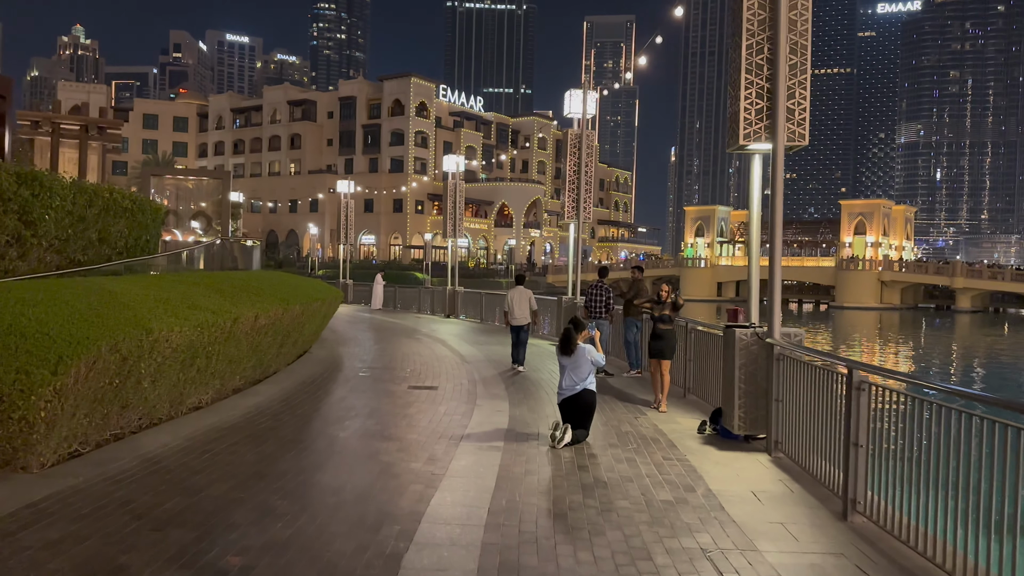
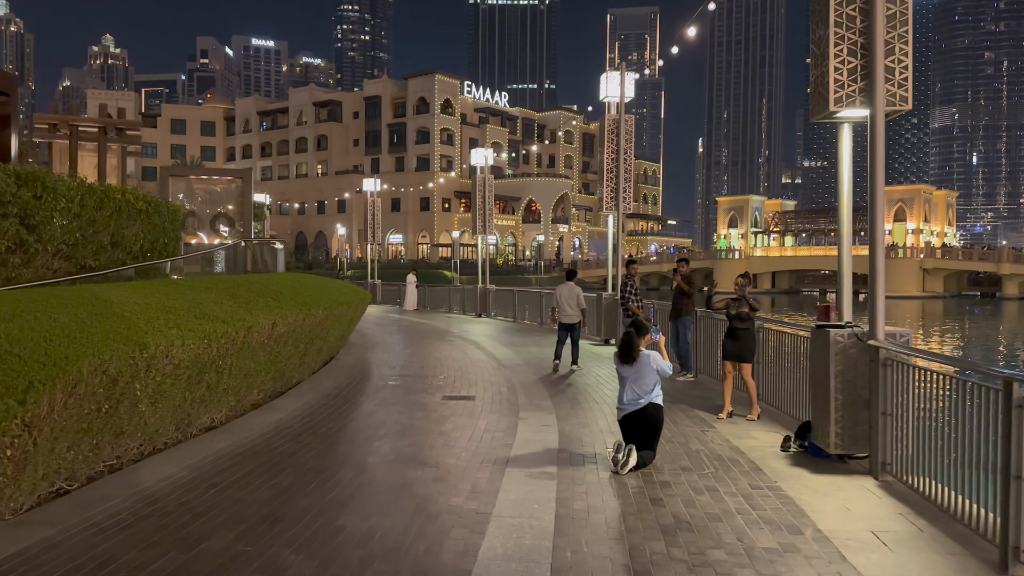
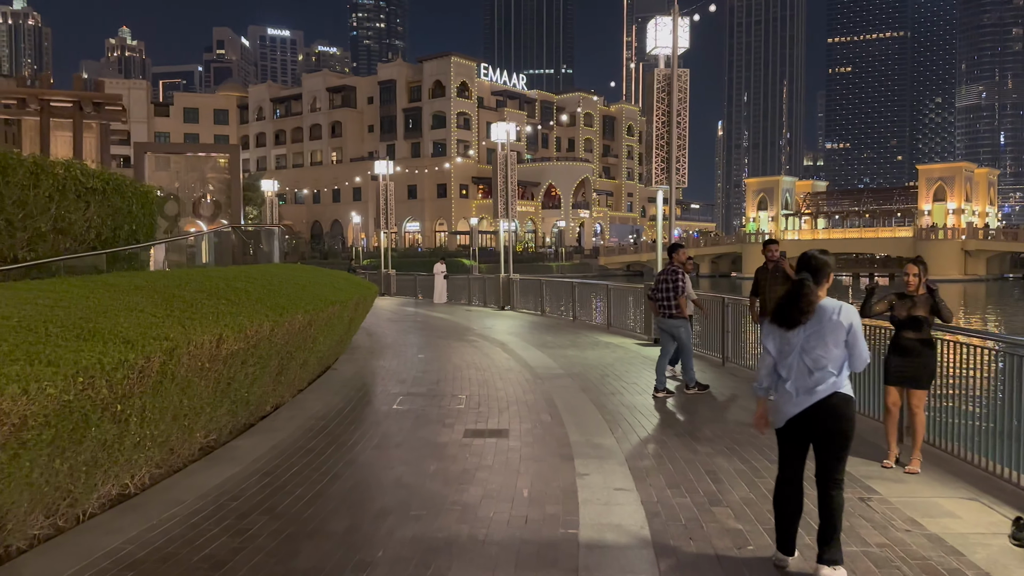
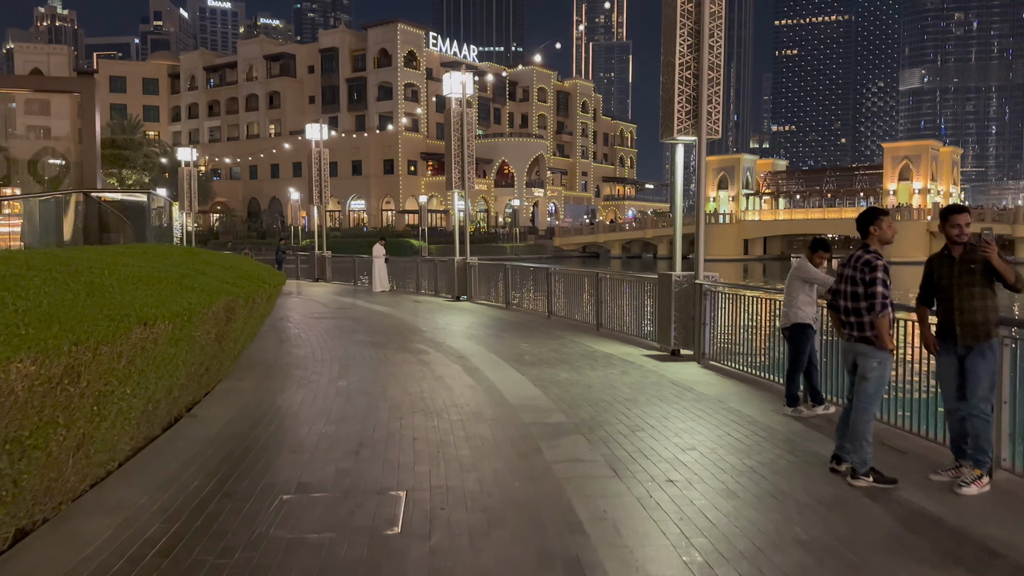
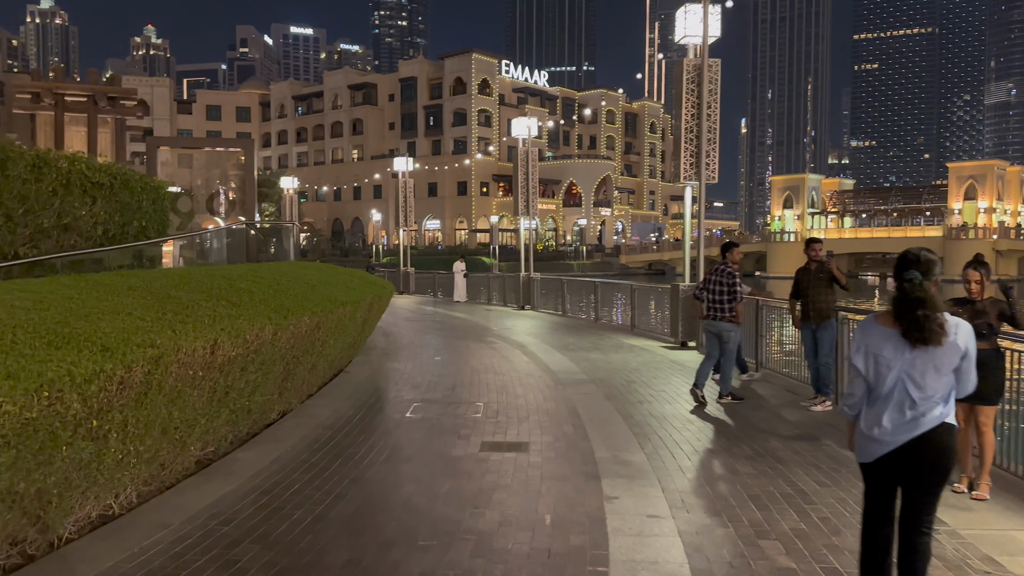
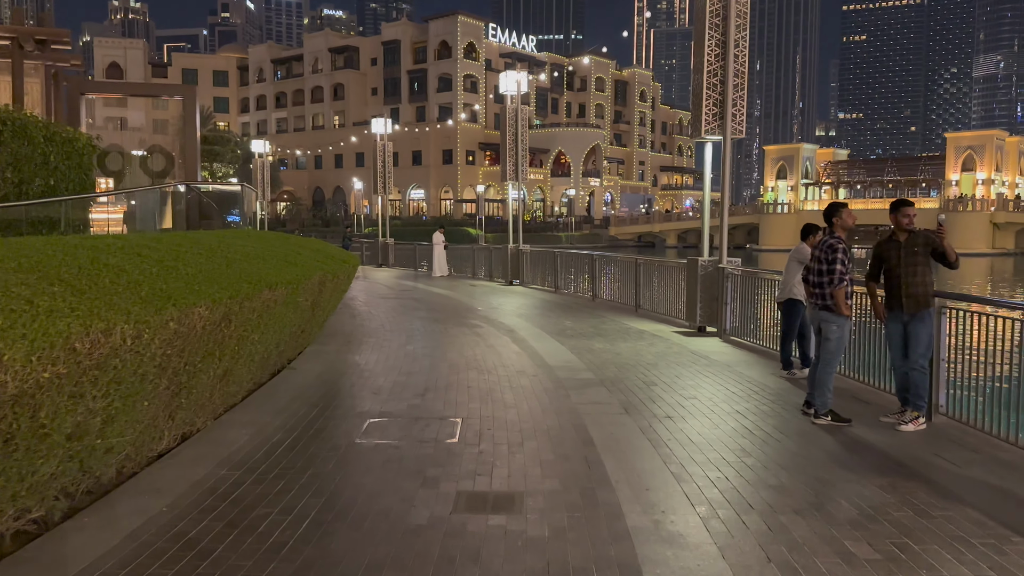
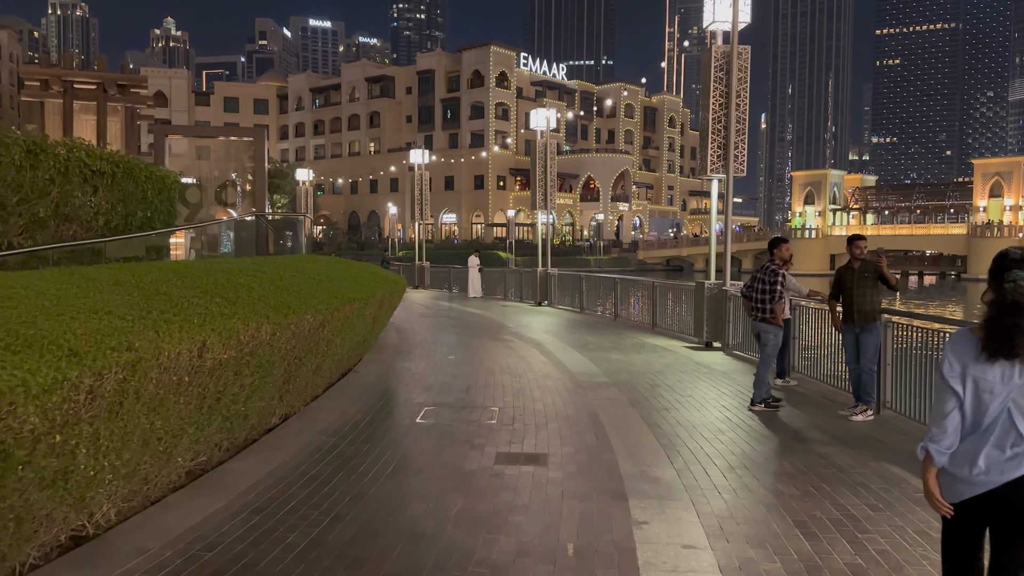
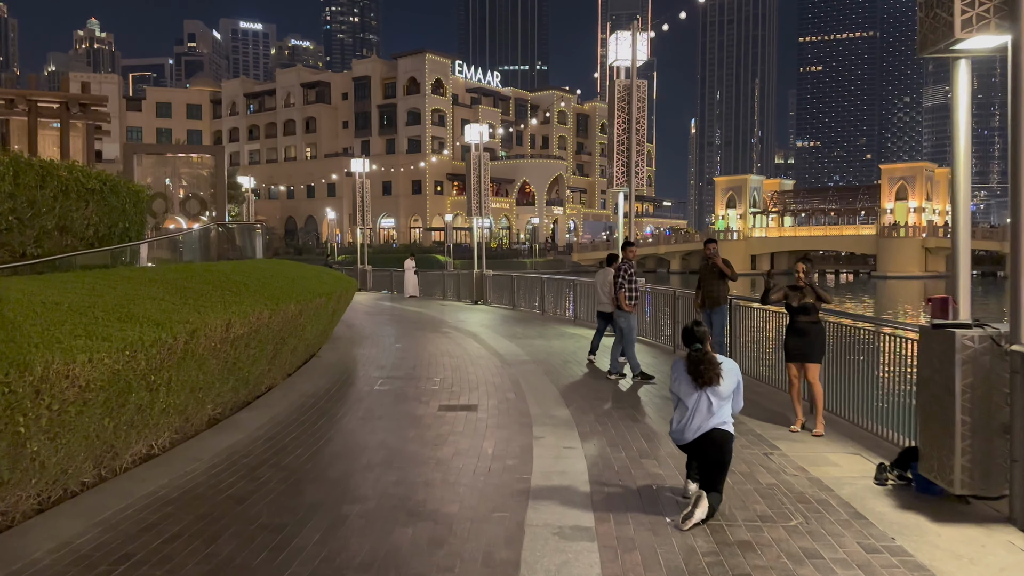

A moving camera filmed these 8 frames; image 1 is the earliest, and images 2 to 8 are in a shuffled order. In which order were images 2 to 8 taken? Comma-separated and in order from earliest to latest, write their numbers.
2, 8, 3, 5, 7, 6, 4
